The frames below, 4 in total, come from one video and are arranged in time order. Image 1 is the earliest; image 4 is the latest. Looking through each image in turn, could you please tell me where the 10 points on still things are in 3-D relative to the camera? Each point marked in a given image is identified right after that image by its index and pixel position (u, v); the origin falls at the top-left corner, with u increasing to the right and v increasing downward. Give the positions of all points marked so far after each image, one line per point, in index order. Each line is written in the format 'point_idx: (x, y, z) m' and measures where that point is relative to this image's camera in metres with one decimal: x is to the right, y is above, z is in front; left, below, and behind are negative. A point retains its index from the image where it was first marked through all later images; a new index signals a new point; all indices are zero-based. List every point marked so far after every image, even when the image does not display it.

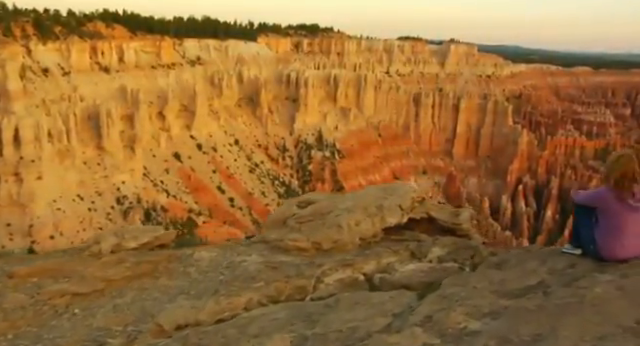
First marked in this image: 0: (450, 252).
0: (+1.5, -0.9, +5.8) m
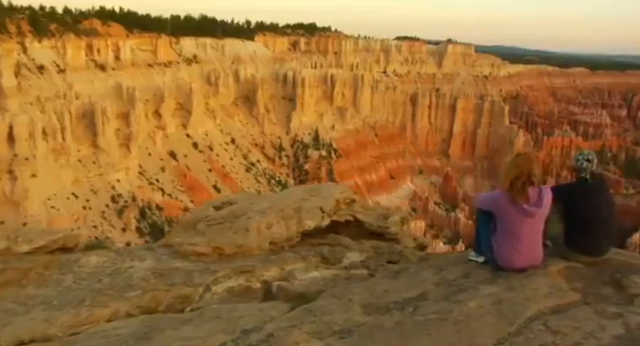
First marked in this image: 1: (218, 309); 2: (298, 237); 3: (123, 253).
0: (+0.5, -0.9, +5.4) m
1: (-0.7, -1.0, +3.6) m
2: (-0.3, -0.7, +5.7) m
3: (-1.9, -0.8, +5.1) m
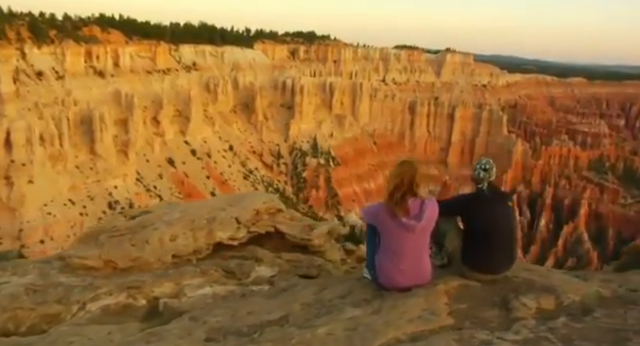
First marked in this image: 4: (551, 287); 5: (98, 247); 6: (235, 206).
0: (-0.4, -1.0, +5.1) m
1: (-1.6, -1.0, +3.3) m
2: (-1.2, -0.8, +5.3) m
3: (-2.9, -0.9, +4.7) m
4: (+1.7, -0.8, +3.7) m
5: (-2.1, -0.7, +4.9) m
6: (-1.0, -0.4, +5.9) m
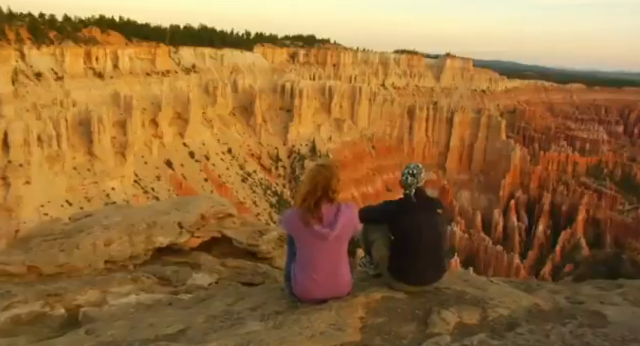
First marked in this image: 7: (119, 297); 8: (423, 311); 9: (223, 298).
0: (-1.0, -1.0, +4.9) m
1: (-2.2, -1.0, +3.1) m
2: (-1.7, -0.8, +5.1) m
3: (-3.4, -0.9, +4.5) m
4: (+1.1, -0.9, +3.5) m
5: (-2.7, -0.7, +4.7) m
6: (-1.5, -0.4, +5.7) m
7: (-1.6, -1.0, +4.2) m
8: (+0.7, -0.9, +3.3) m
9: (-0.7, -0.9, +3.6) m
